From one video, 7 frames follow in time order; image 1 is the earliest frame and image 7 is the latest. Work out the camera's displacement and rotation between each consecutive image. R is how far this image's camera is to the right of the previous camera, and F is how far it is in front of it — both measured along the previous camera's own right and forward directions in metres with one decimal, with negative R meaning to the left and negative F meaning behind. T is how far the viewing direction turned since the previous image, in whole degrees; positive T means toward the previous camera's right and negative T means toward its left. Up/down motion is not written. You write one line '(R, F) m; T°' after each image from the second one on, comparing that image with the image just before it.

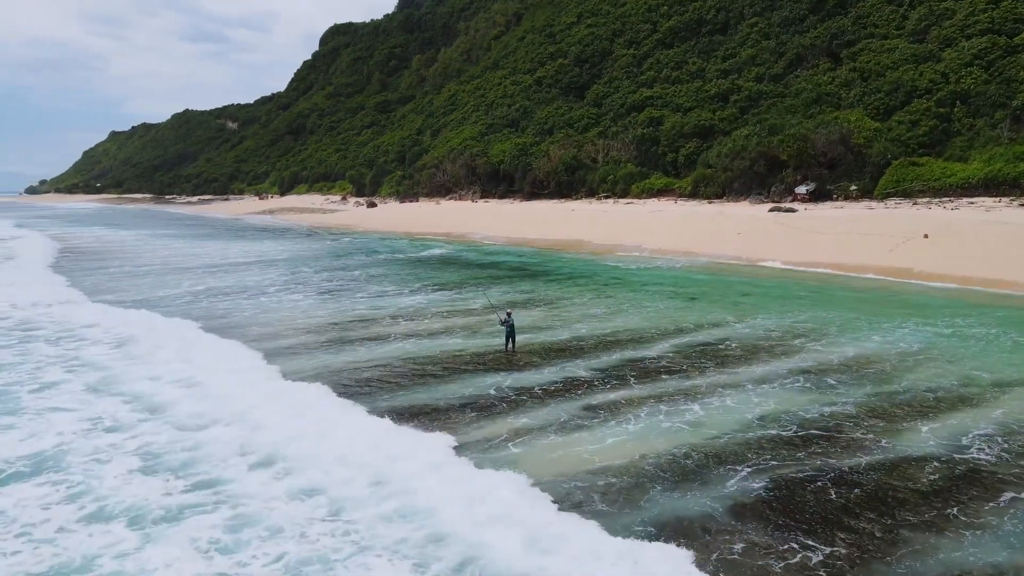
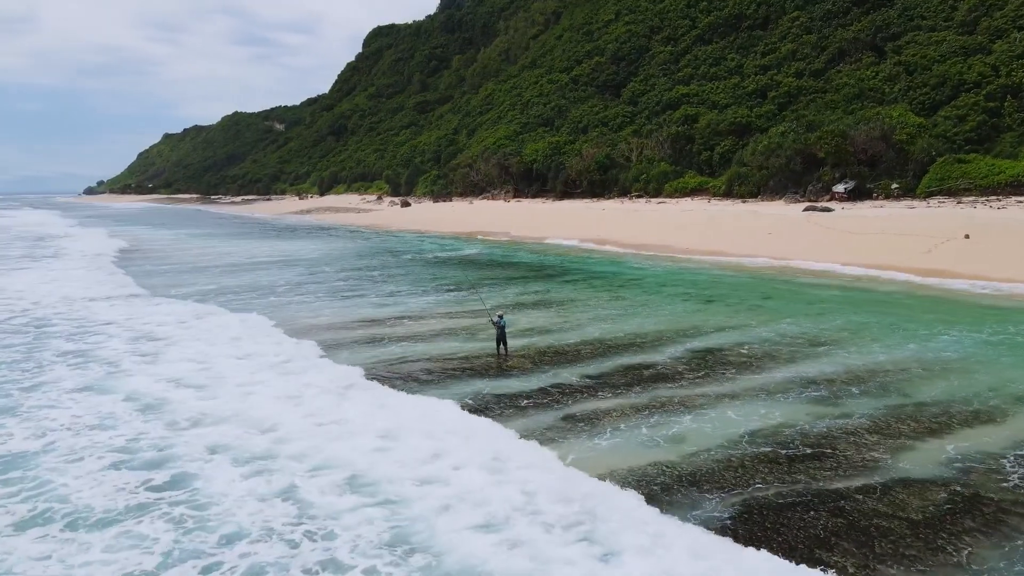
(+0.5, +0.3) m; -3°
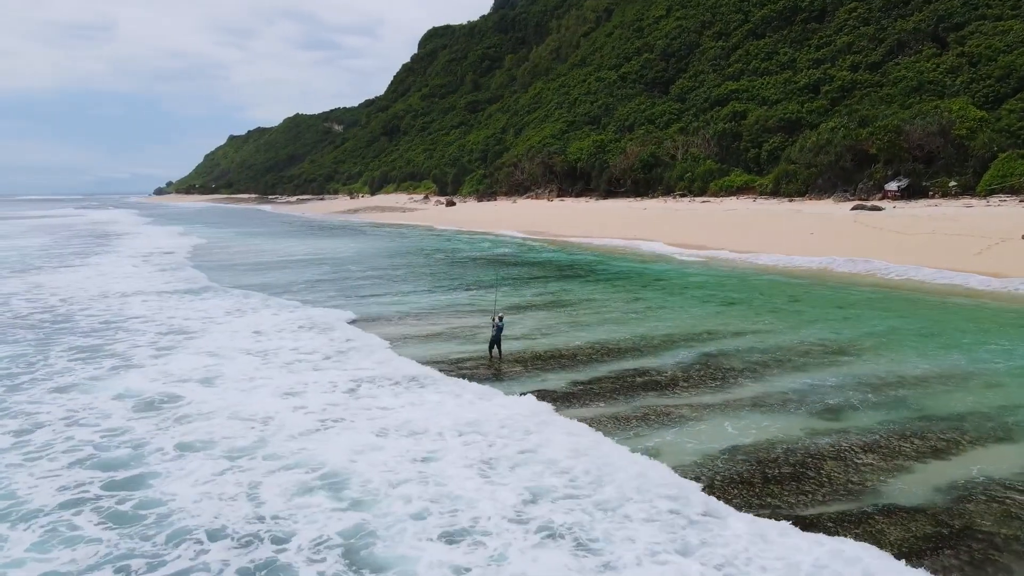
(+0.6, +0.3) m; -4°
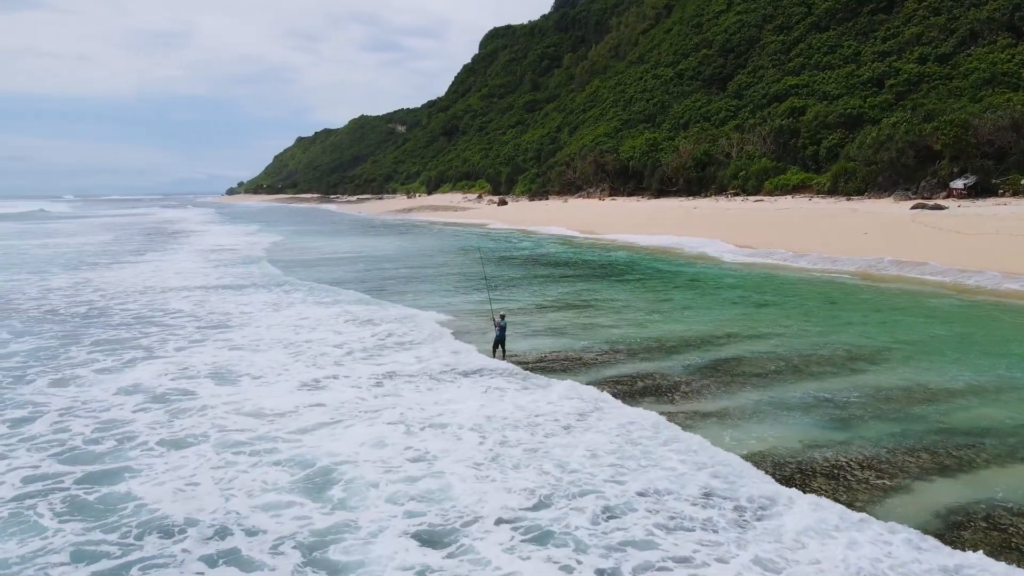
(+0.6, +0.2) m; -5°
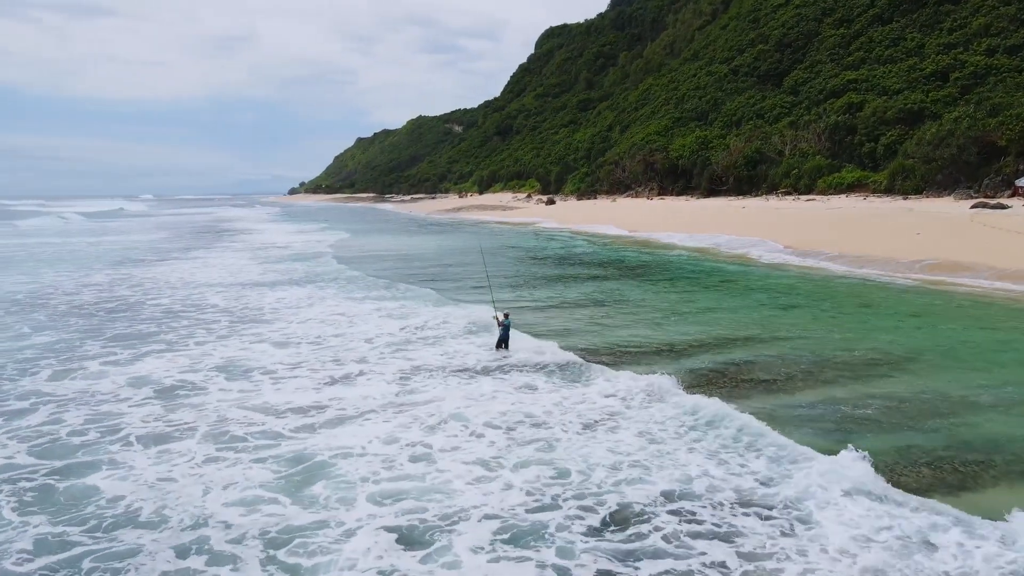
(+0.5, +0.2) m; -4°
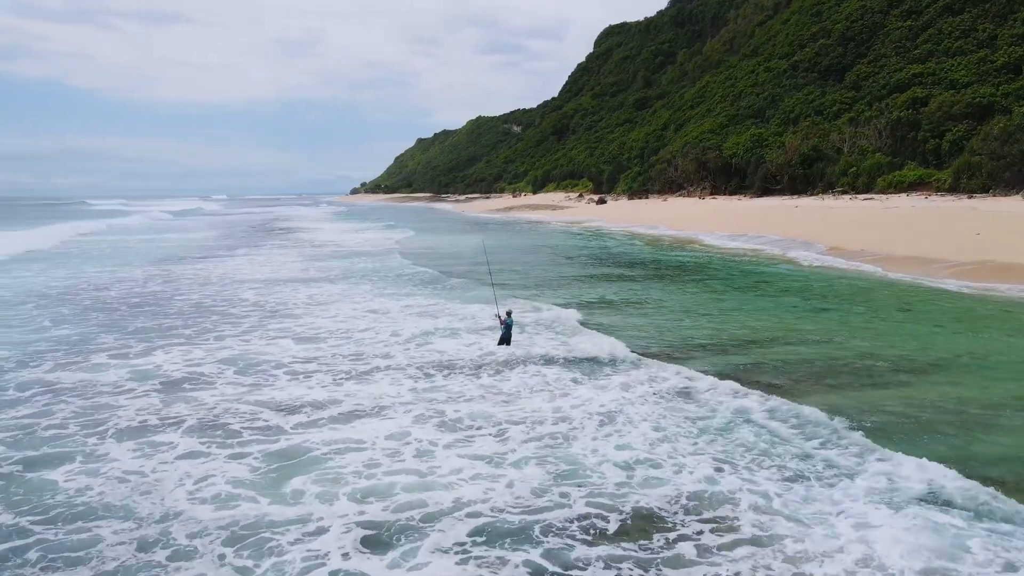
(+0.6, +0.2) m; -5°
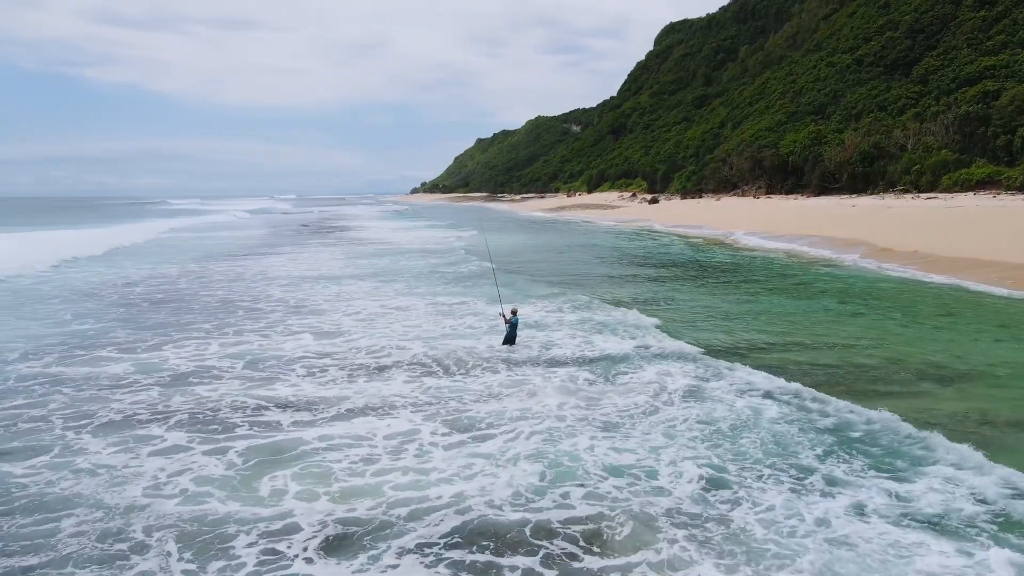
(+0.6, +0.2) m; -5°
